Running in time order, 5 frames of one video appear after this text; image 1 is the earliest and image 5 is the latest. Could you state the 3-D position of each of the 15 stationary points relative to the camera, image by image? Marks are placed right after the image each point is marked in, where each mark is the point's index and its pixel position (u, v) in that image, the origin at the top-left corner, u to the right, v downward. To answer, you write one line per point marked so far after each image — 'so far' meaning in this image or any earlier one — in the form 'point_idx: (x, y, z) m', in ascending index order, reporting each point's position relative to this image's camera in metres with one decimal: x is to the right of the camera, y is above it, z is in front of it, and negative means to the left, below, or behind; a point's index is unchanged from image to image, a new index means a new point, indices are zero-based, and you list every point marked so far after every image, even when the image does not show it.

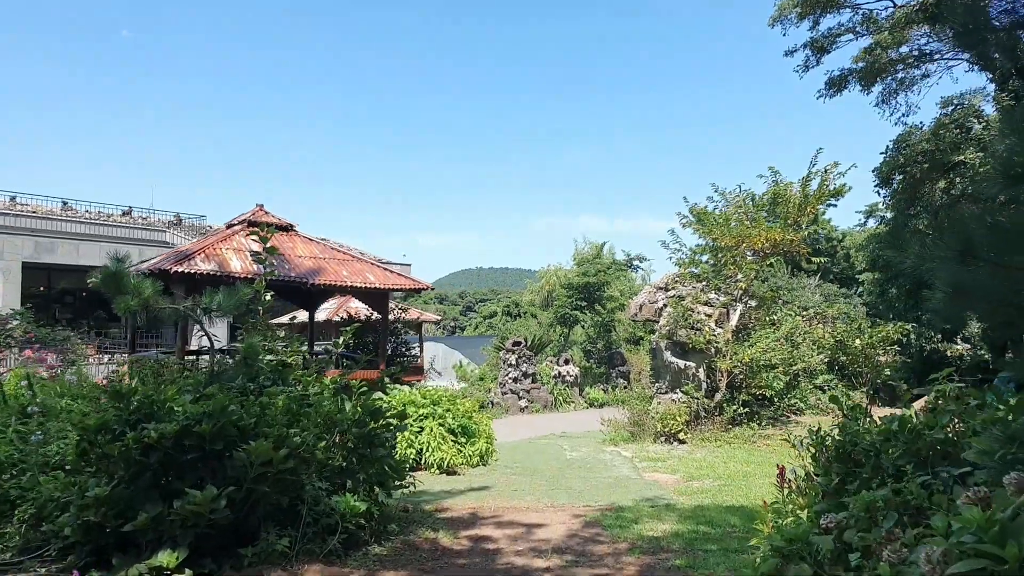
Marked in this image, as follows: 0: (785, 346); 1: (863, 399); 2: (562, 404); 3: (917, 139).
0: (+4.0, -0.9, +11.9) m
1: (+7.0, -2.2, +15.8) m
2: (+1.2, -2.8, +19.4) m
3: (+8.8, +3.3, +17.0) m
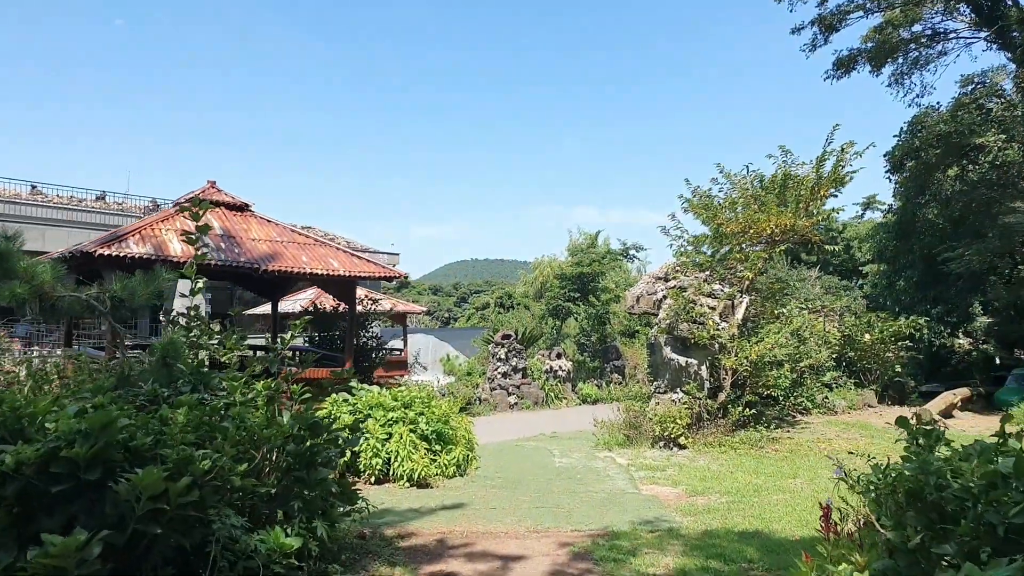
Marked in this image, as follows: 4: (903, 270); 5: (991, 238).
0: (+3.8, -0.8, +10.9) m
1: (+6.8, -2.1, +14.9) m
2: (+1.0, -2.6, +18.4) m
3: (+8.6, +3.4, +16.0) m
4: (+9.0, +0.4, +18.3) m
5: (+8.7, +0.9, +14.4) m
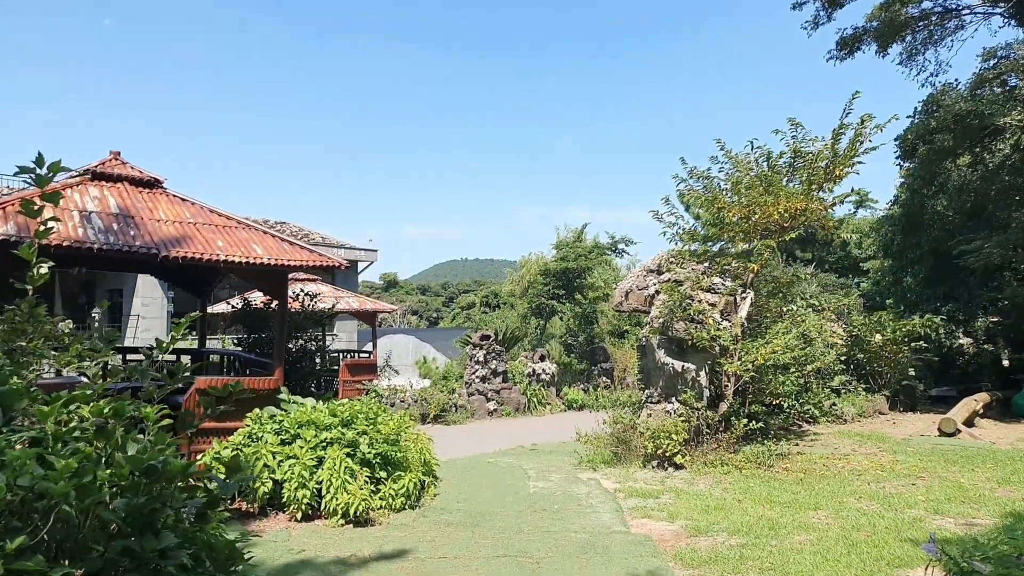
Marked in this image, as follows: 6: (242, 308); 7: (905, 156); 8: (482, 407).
0: (+3.5, -0.7, +9.5) m
1: (+6.4, -2.0, +13.5) m
2: (+0.5, -2.5, +17.0) m
3: (+8.1, +3.5, +14.7) m
4: (+8.5, +0.5, +17.0) m
5: (+8.3, +1.0, +13.1) m
6: (-3.0, -0.2, +8.8) m
7: (+8.1, +2.7, +16.2) m
8: (-0.6, -2.5, +16.3) m
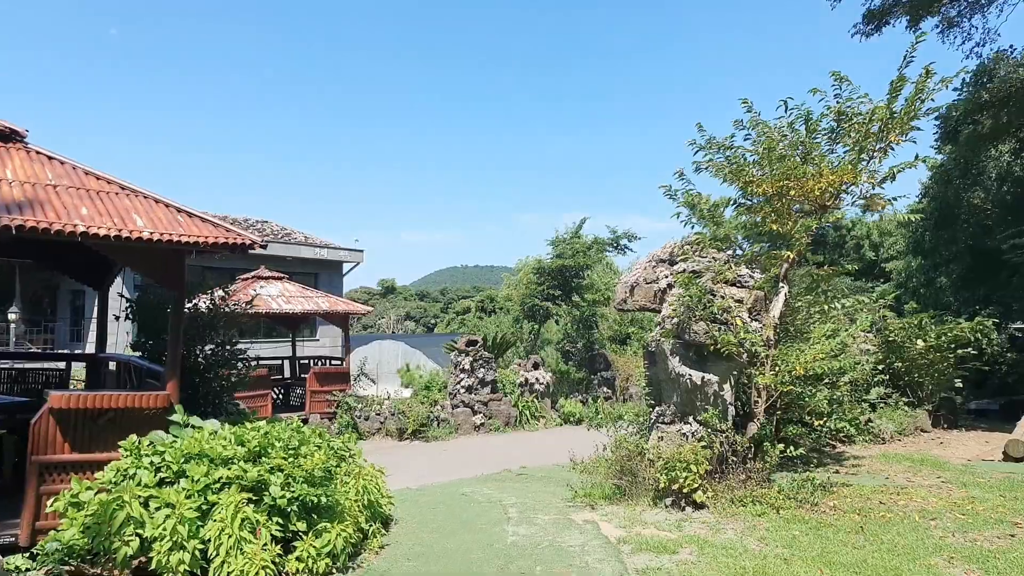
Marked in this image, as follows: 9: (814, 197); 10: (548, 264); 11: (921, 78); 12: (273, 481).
0: (+3.3, -0.6, +7.8) m
1: (+6.2, -2.0, +11.8) m
2: (+0.3, -2.5, +15.2) m
3: (+7.9, +3.5, +13.0) m
4: (+8.3, +0.4, +15.3) m
5: (+8.1, +1.0, +11.3) m
6: (-3.2, -0.1, +7.0) m
7: (+7.9, +2.7, +14.5) m
8: (-0.8, -2.4, +14.5) m
9: (+2.9, +0.9, +7.6) m
10: (+0.9, +0.5, +18.5) m
11: (+3.7, +1.9, +7.2) m
12: (-1.4, -1.1, +4.7) m
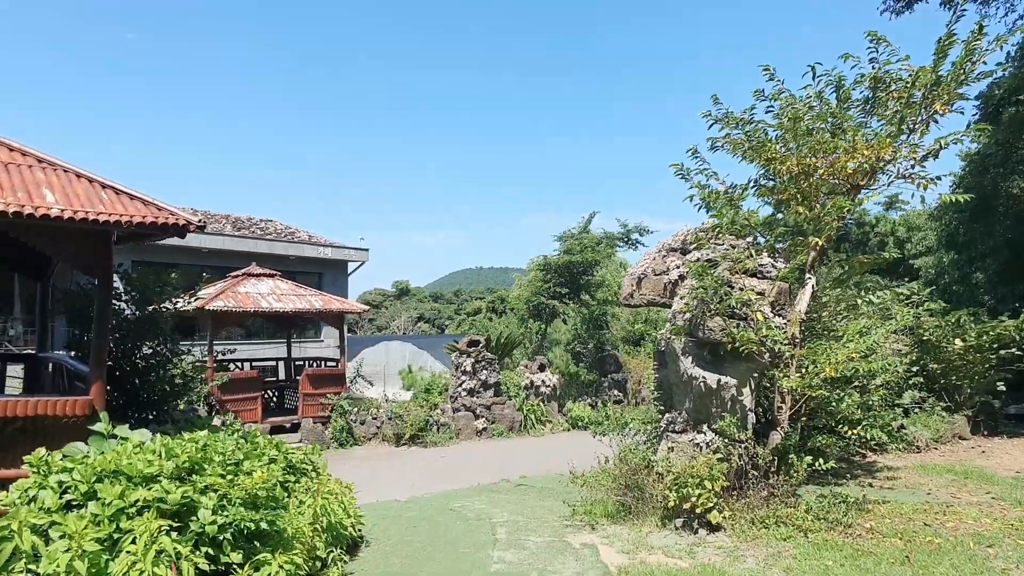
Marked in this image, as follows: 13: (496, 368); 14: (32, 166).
0: (+3.2, -0.5, +6.9) m
1: (+6.2, -1.9, +10.8) m
2: (+0.4, -2.5, +14.4) m
3: (+8.0, +3.6, +12.0) m
4: (+8.4, +0.5, +14.3) m
5: (+8.1, +1.1, +10.3) m
6: (-3.2, -0.1, +6.3) m
7: (+7.9, +2.8, +13.6) m
8: (-0.7, -2.4, +13.7) m
9: (+2.9, +1.0, +6.8) m
10: (+1.1, +0.6, +17.6) m
11: (+3.7, +2.0, +6.3) m
12: (-1.5, -1.1, +3.9) m
13: (-0.3, -1.5, +14.4) m
14: (-2.8, +0.7, +4.7) m
